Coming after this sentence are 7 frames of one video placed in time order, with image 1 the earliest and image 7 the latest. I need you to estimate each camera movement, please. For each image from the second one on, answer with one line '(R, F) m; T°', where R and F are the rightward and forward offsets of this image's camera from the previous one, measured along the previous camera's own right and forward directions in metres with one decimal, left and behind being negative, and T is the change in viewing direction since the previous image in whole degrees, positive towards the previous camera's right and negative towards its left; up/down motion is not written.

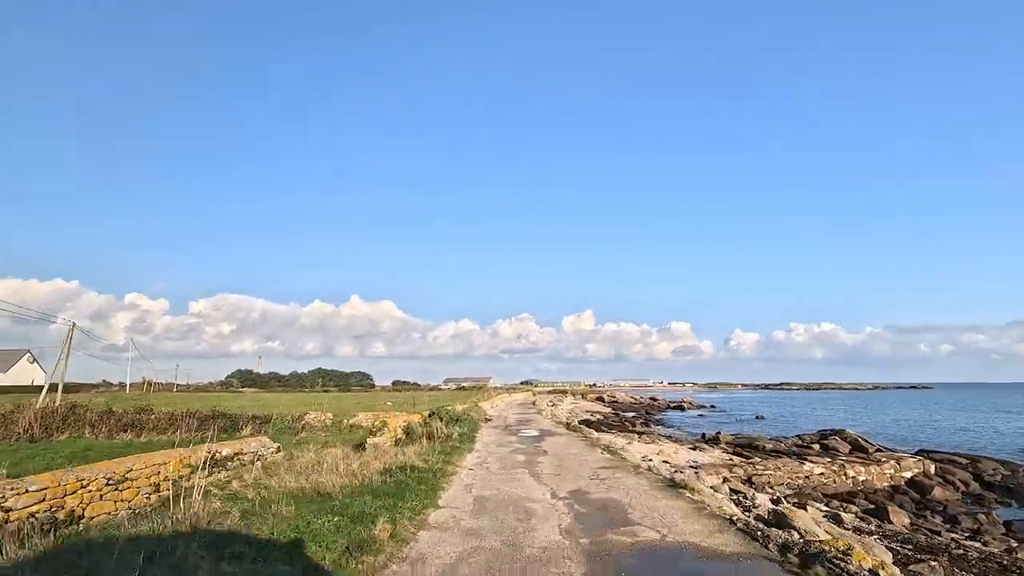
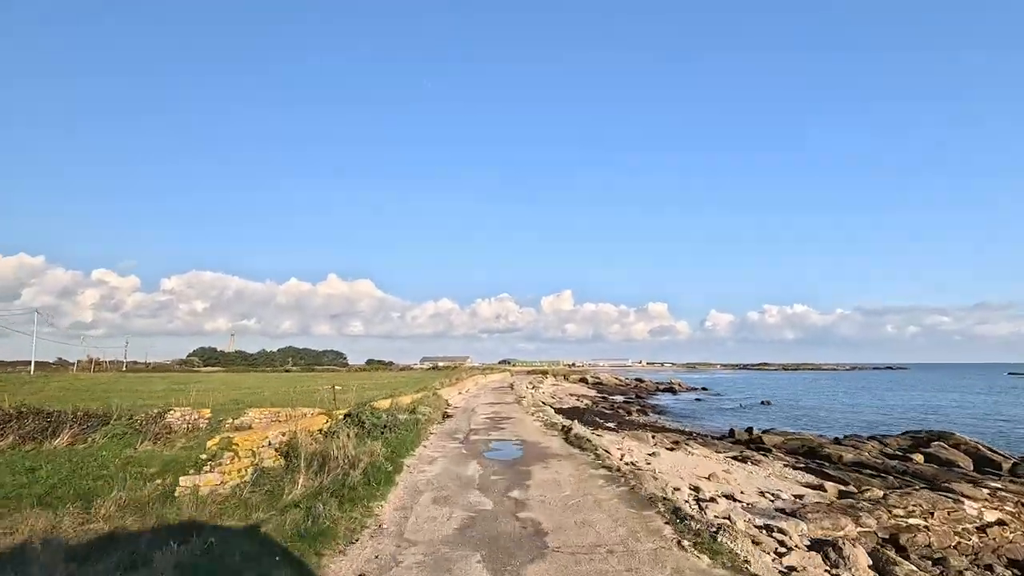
(+0.3, +8.8) m; +2°
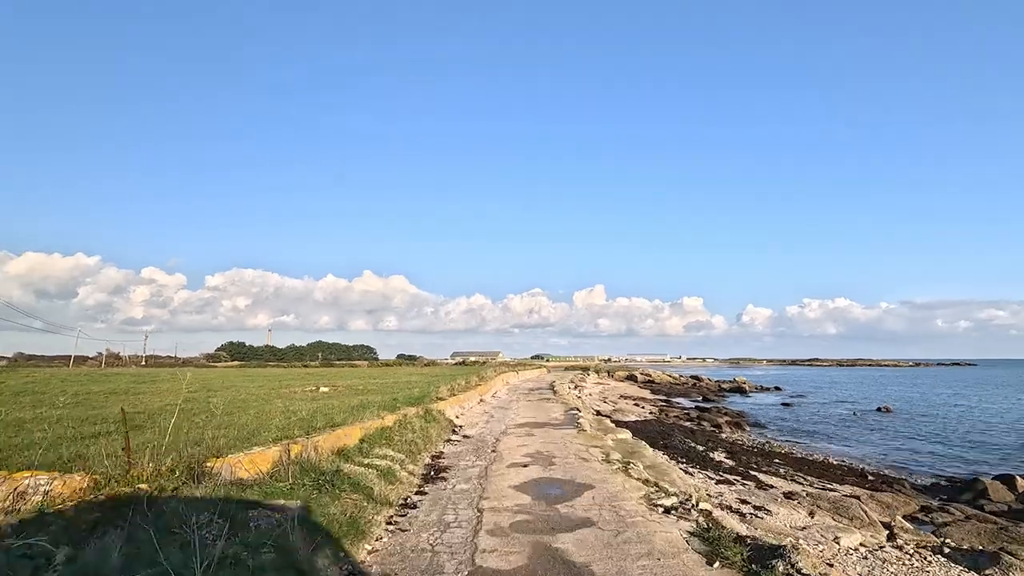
(-0.6, +11.9) m; -3°
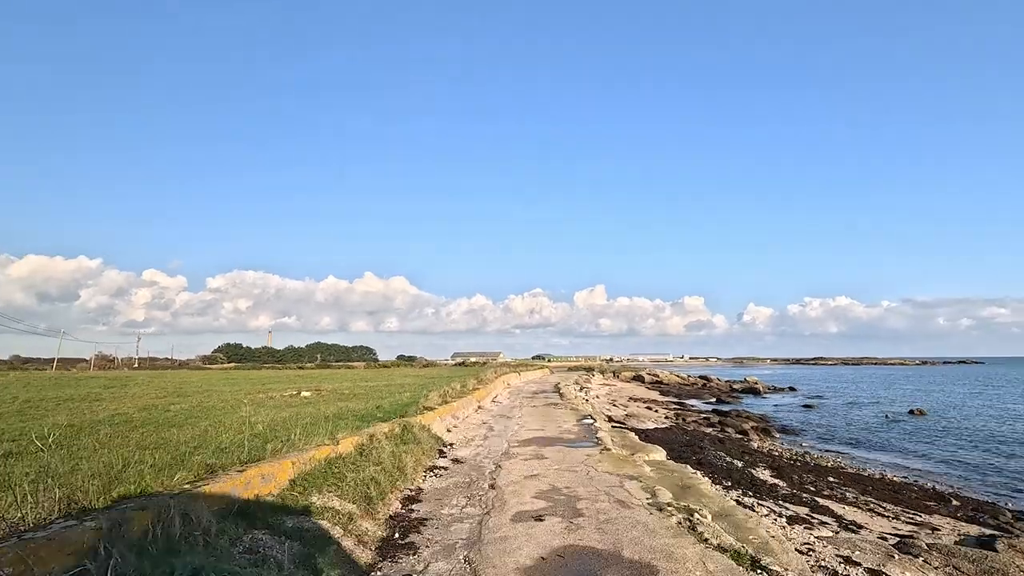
(-0.1, +3.4) m; 0°
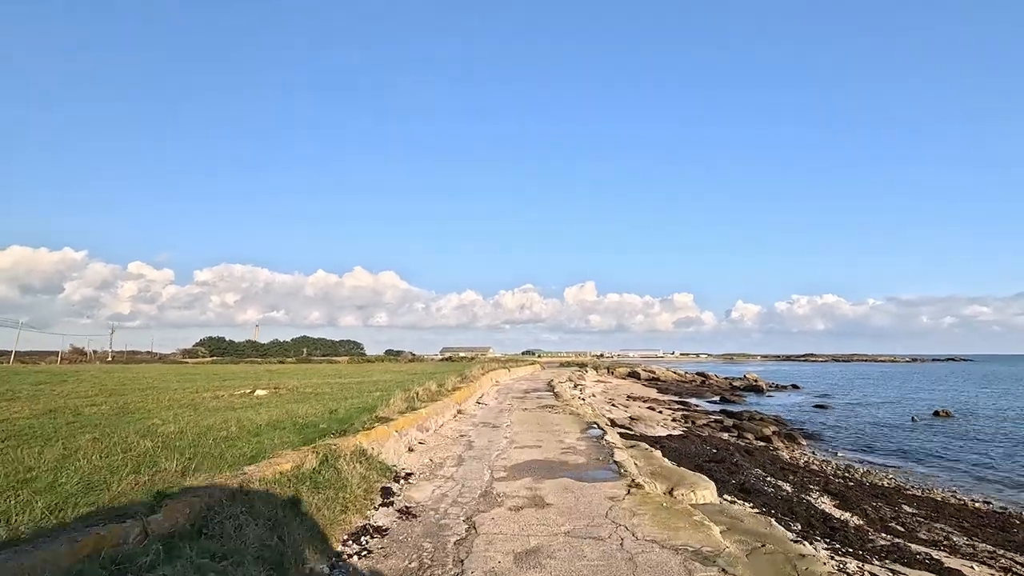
(+0.1, +4.1) m; +1°
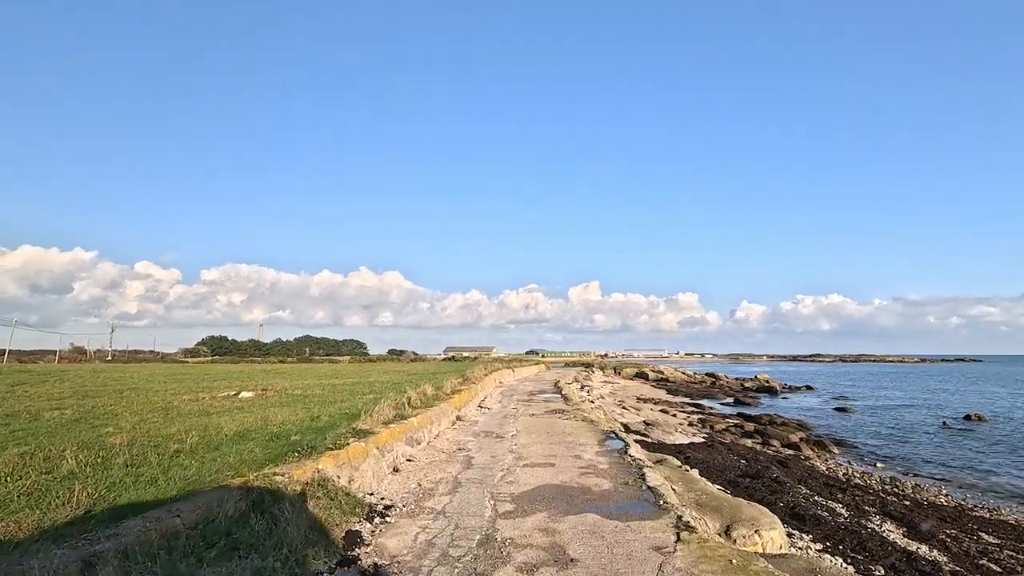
(-0.1, +2.1) m; 0°
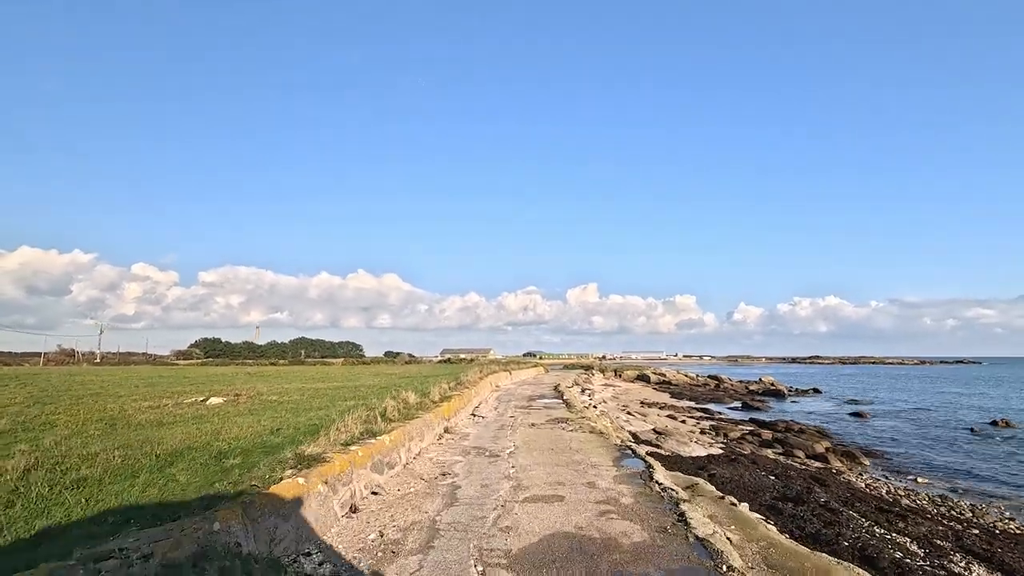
(0.0, +2.3) m; 0°
